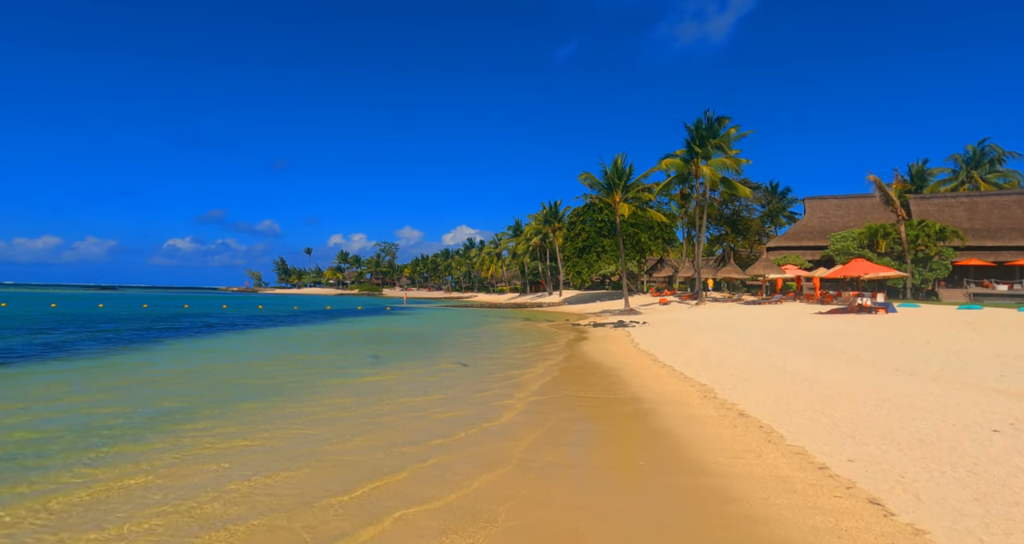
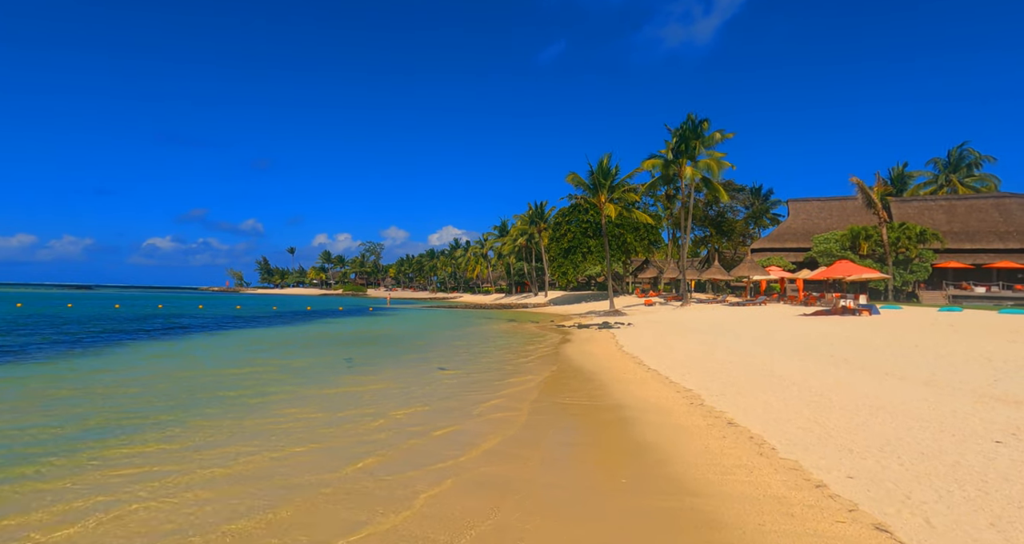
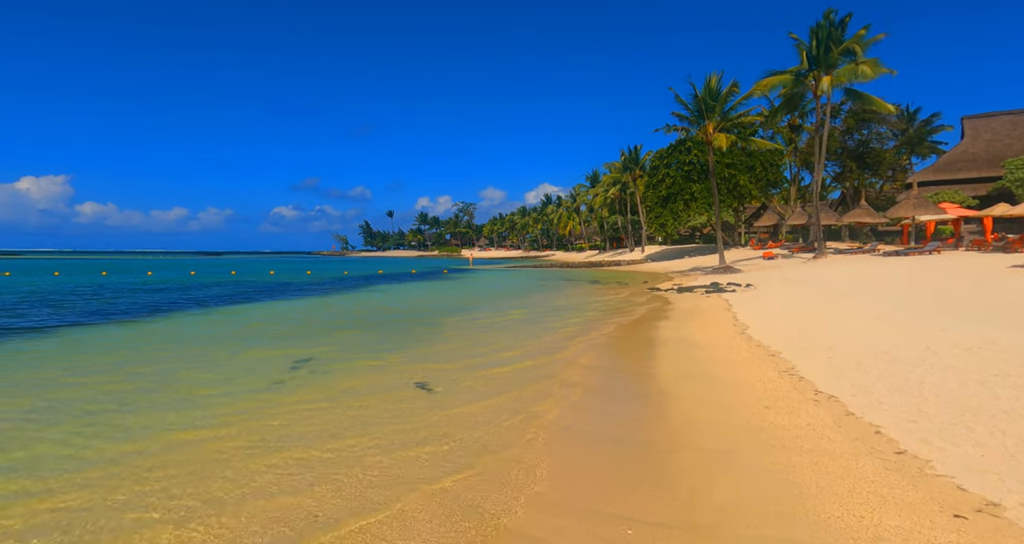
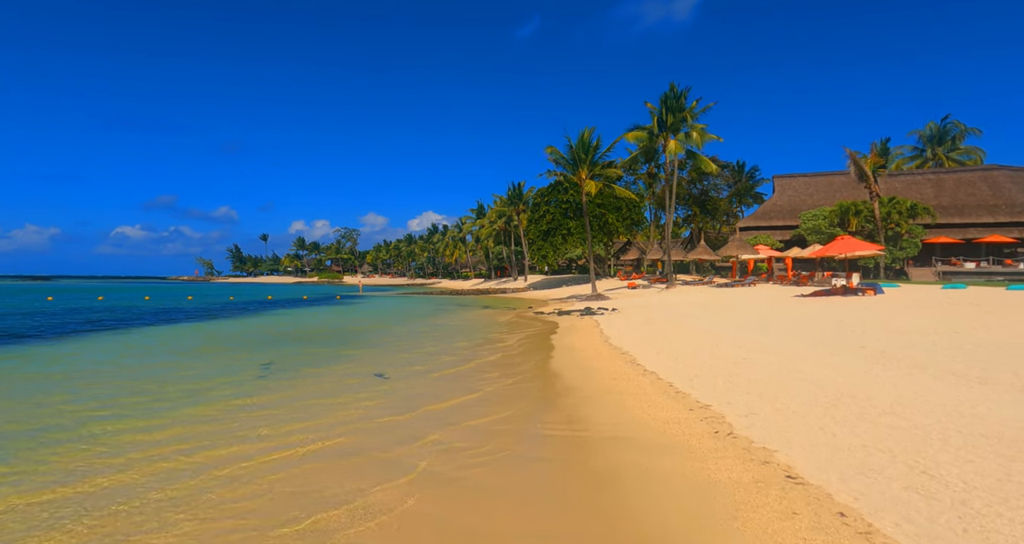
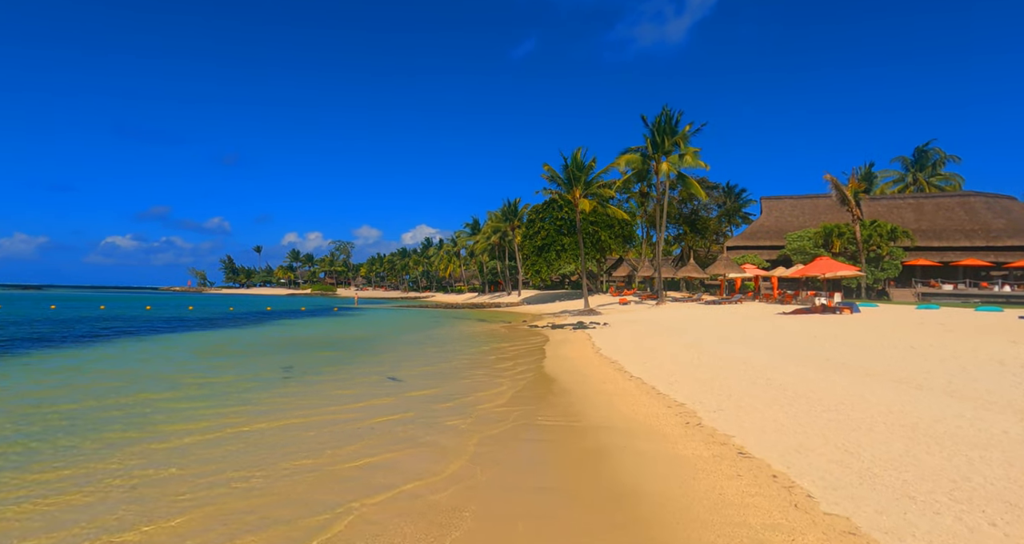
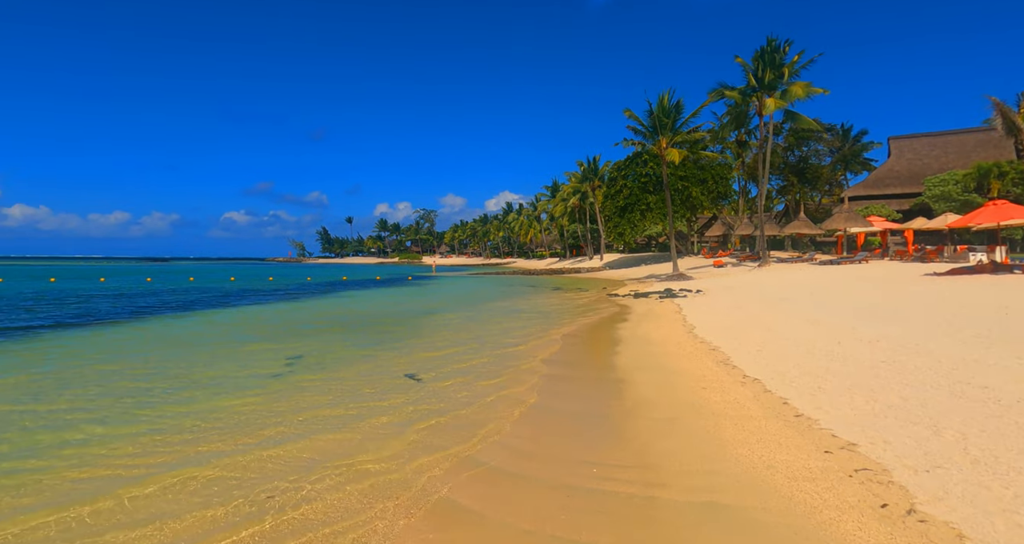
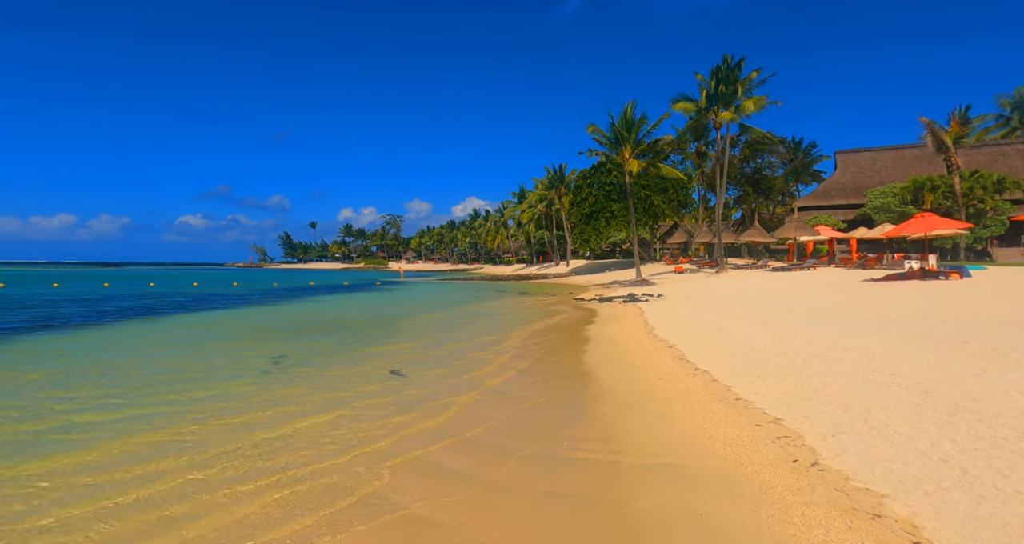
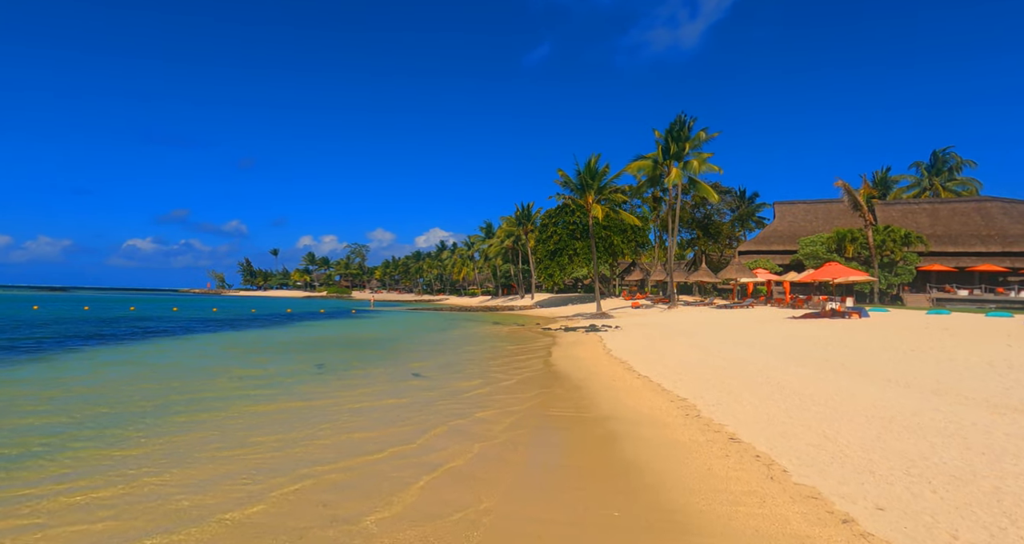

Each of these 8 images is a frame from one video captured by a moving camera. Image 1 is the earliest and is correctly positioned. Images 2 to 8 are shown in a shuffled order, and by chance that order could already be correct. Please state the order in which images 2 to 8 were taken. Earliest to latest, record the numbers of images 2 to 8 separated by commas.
2, 8, 5, 4, 7, 6, 3
